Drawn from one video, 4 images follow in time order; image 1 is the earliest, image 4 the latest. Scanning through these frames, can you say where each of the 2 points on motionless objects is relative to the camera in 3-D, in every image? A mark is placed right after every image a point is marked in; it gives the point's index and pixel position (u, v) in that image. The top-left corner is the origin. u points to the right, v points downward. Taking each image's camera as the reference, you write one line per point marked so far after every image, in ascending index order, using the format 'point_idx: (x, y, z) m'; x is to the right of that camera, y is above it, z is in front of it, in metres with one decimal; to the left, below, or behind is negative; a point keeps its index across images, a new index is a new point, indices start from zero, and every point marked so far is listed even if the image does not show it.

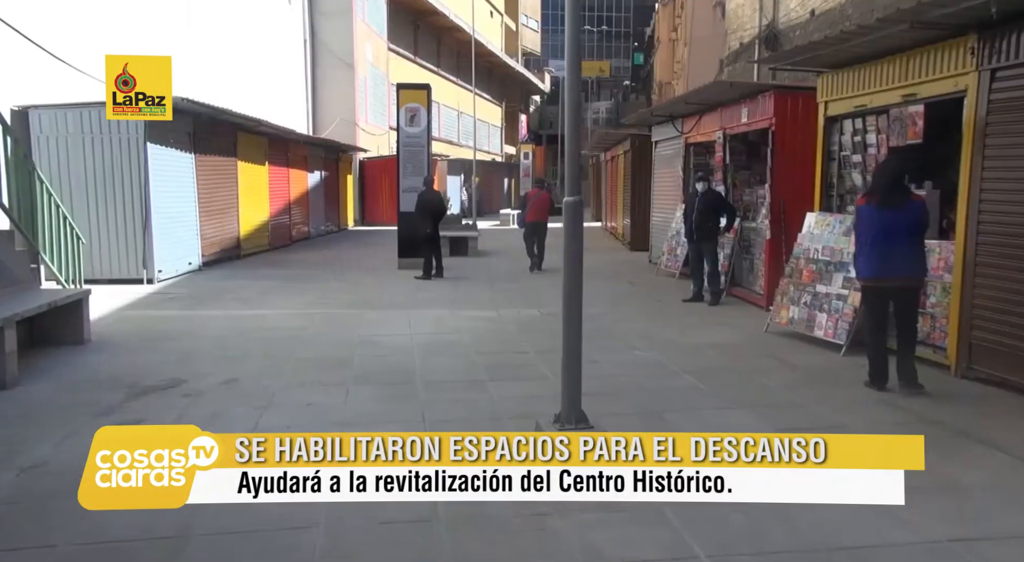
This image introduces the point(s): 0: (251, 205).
0: (-5.7, +1.7, +20.0) m
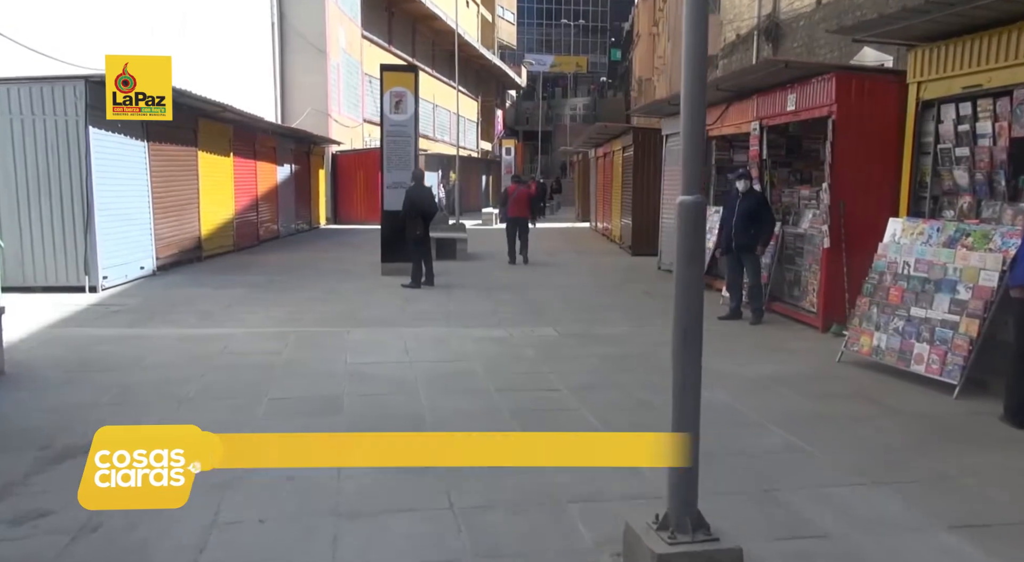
0: (-5.9, +1.6, +17.9) m
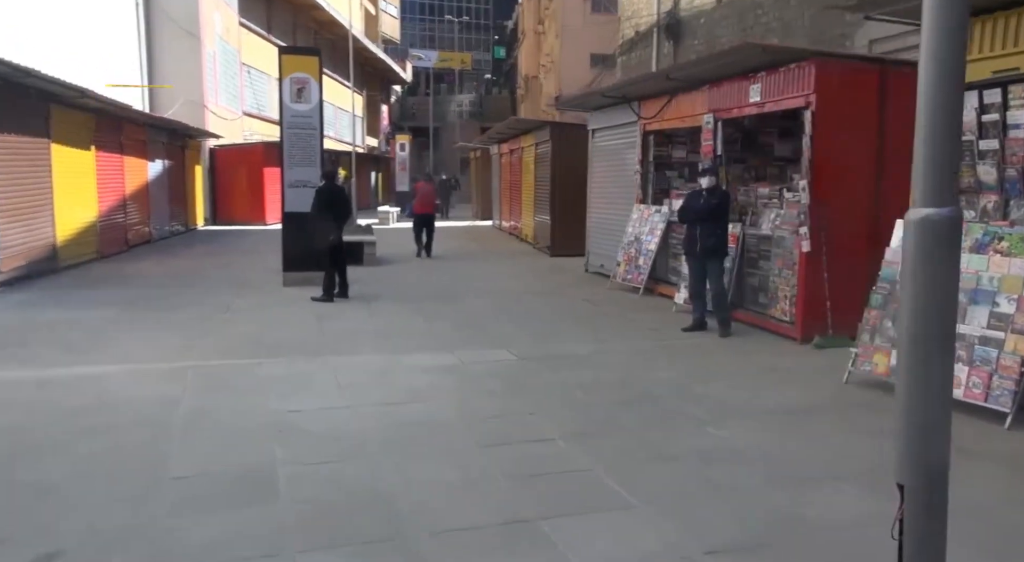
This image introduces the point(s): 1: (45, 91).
0: (-7.4, +1.4, +15.6) m
1: (-7.1, +2.9, +14.1) m
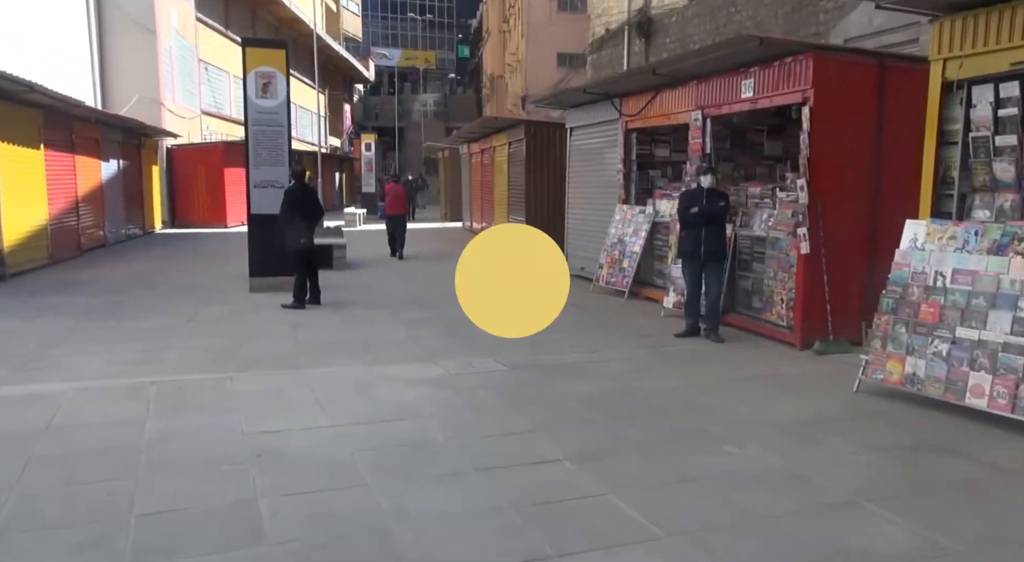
0: (-7.8, +1.3, +14.8) m
1: (-7.4, +2.8, +13.3) m
